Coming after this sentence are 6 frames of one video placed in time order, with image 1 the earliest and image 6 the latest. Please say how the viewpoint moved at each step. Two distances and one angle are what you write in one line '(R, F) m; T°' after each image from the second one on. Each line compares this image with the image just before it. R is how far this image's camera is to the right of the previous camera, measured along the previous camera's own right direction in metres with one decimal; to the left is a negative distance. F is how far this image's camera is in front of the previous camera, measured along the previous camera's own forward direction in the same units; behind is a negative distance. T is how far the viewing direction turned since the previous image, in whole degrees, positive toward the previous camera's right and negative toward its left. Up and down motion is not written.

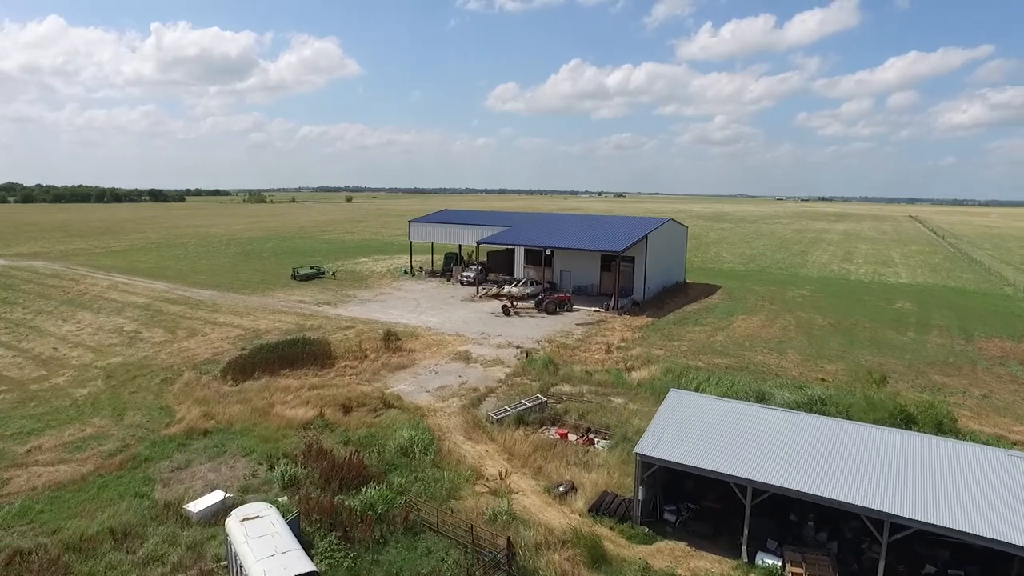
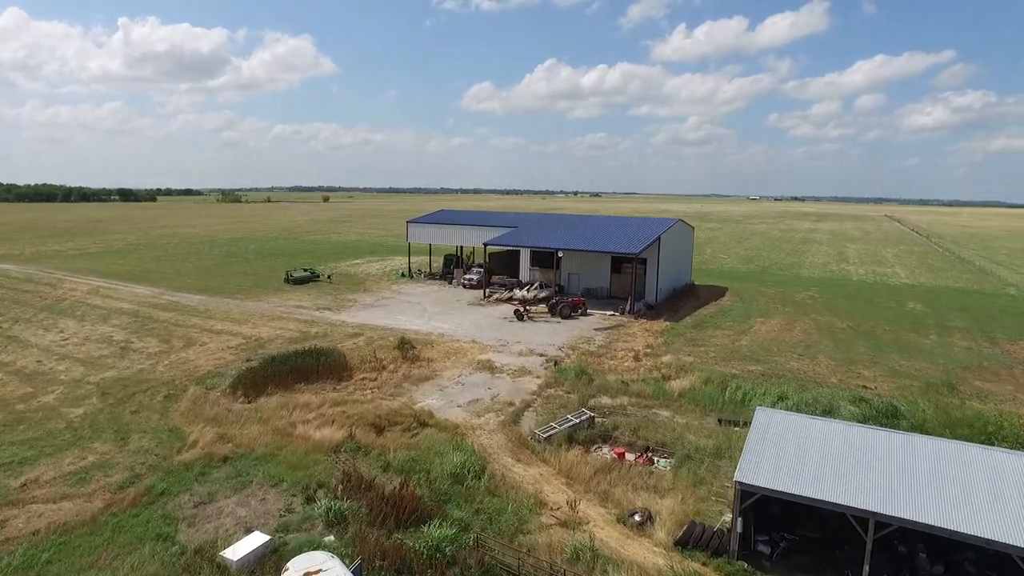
(-1.7, +1.3) m; +2°
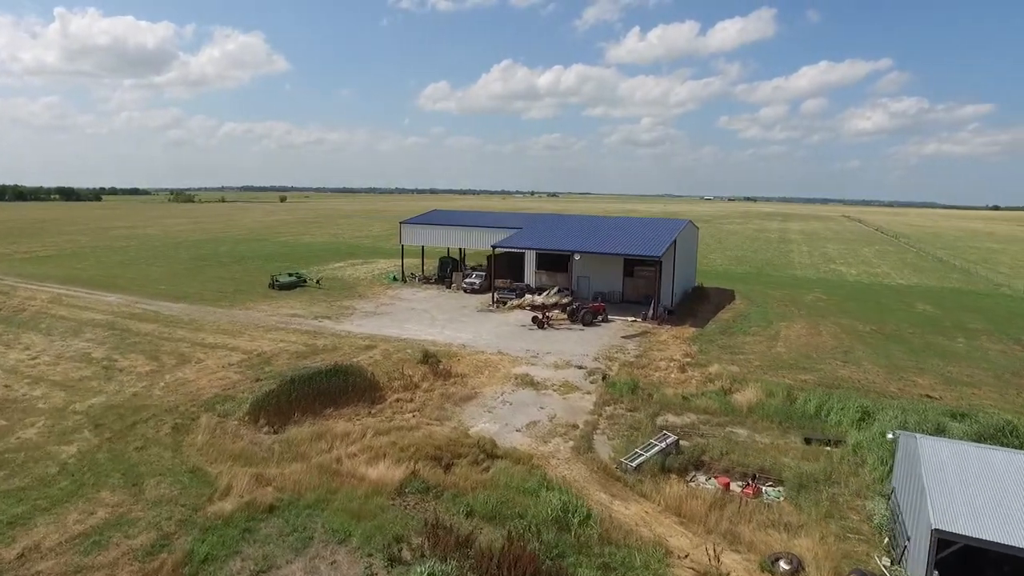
(-2.6, +1.9) m; +4°
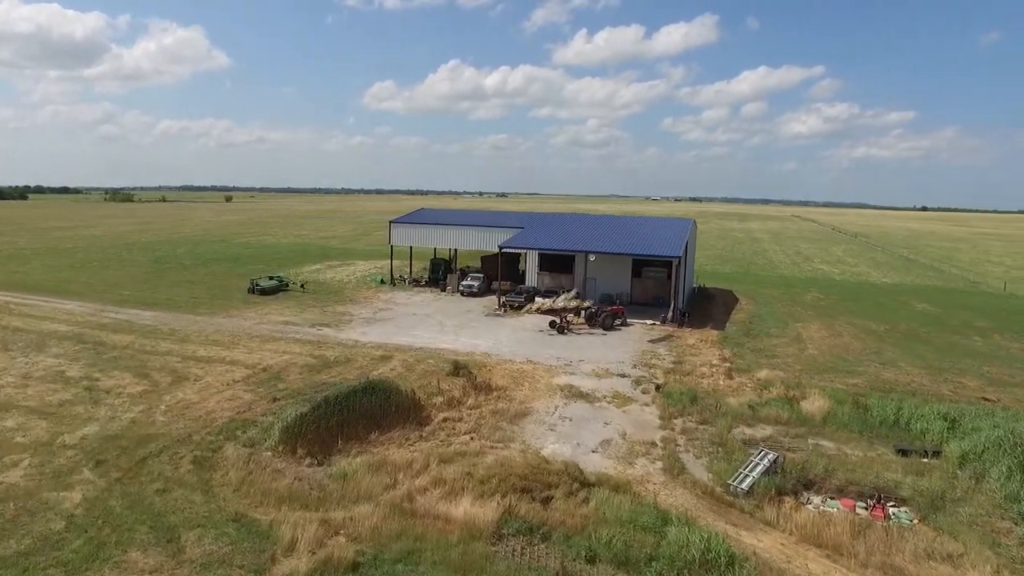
(-2.7, +1.8) m; +5°
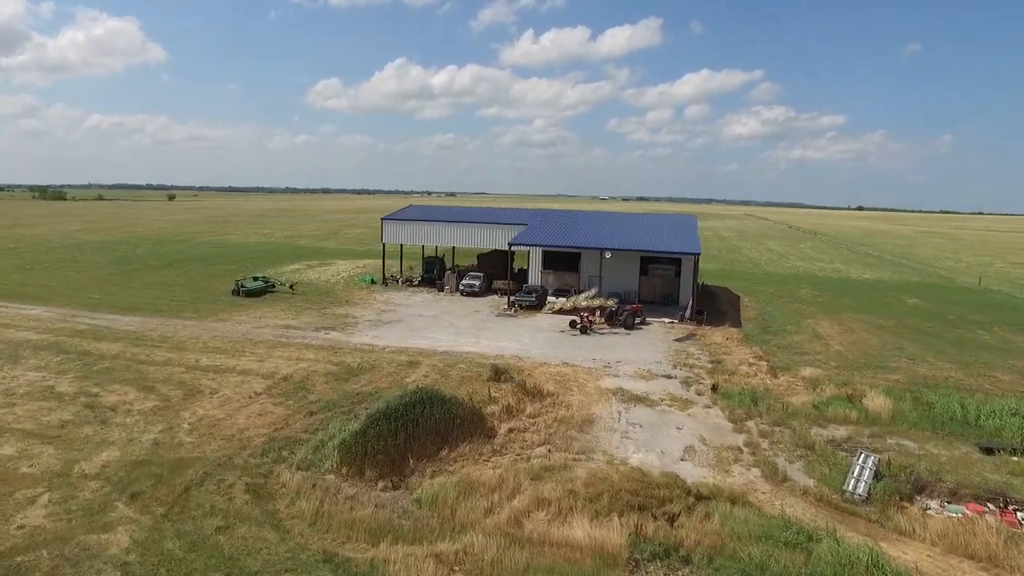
(-2.6, +1.3) m; +5°
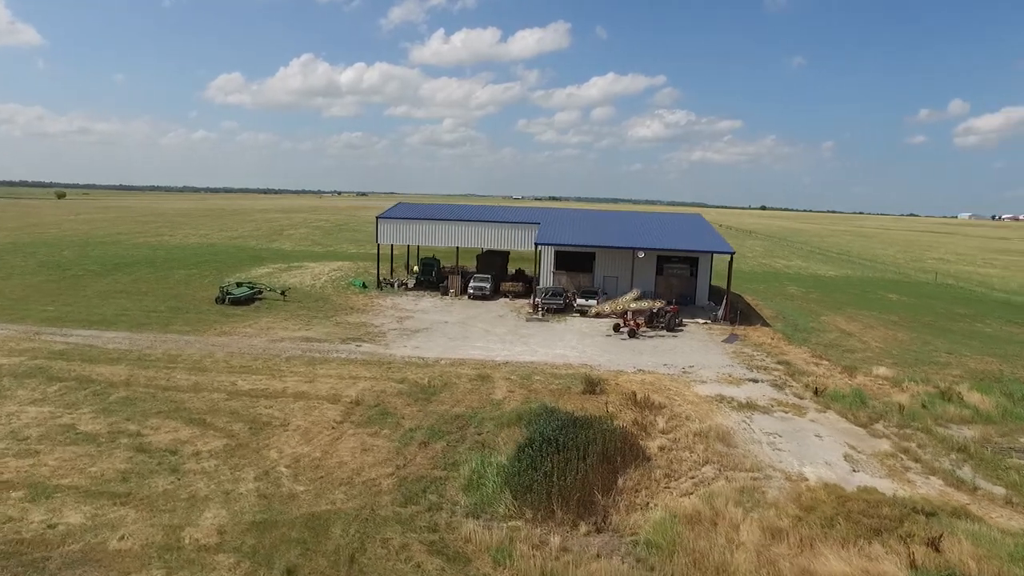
(-4.5, +2.0) m; +8°
